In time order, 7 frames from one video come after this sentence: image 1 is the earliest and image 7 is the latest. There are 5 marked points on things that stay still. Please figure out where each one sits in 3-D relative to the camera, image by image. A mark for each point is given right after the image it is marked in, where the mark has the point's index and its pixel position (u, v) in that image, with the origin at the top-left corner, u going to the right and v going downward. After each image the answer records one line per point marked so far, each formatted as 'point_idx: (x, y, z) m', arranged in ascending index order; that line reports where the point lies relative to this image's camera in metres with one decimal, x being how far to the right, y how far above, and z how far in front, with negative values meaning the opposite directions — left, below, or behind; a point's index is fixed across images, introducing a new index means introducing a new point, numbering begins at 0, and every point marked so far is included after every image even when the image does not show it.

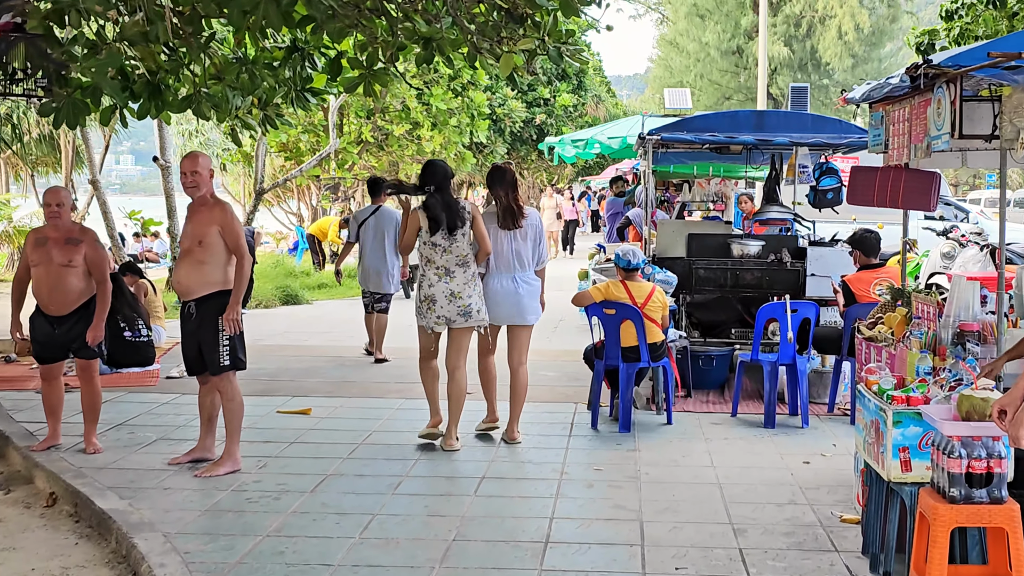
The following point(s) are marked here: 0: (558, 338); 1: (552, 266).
0: (+0.4, -0.4, +10.1) m
1: (+0.5, +0.3, +17.9) m
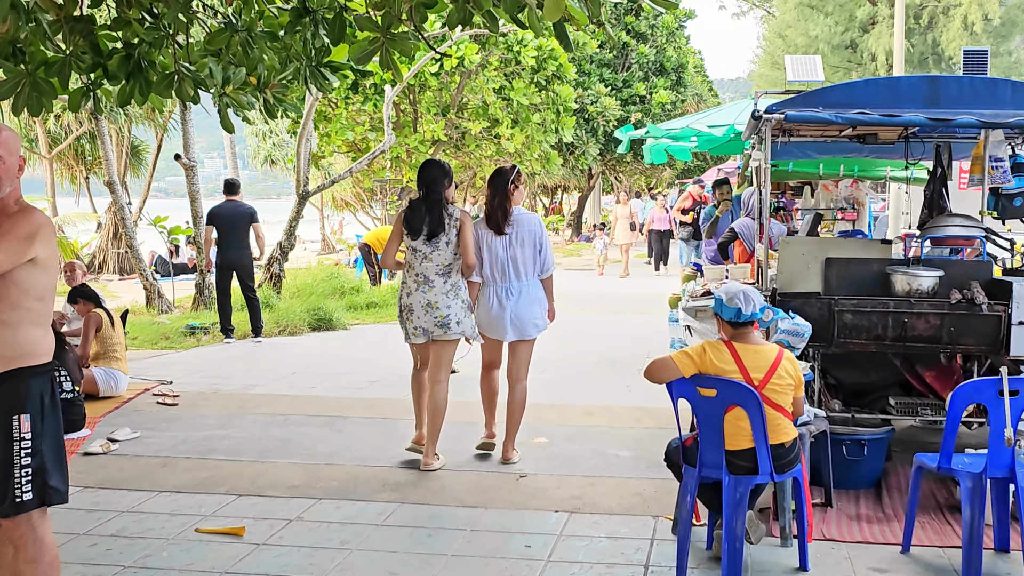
0: (+0.8, -0.6, +7.7) m
1: (+1.5, 0.0, +15.5) m
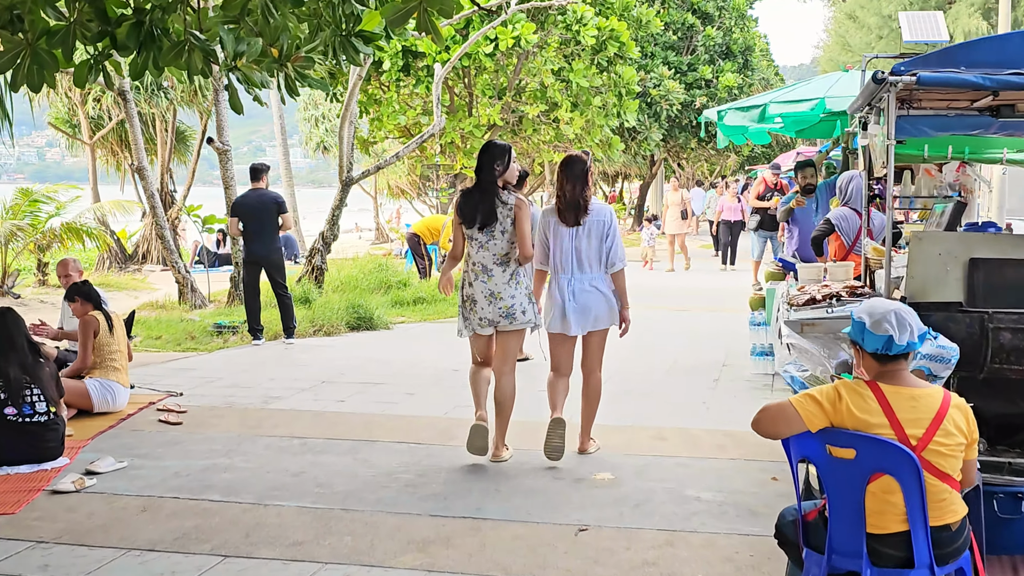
0: (+1.1, -0.6, +6.6) m
1: (+2.2, +0.1, +14.4) m
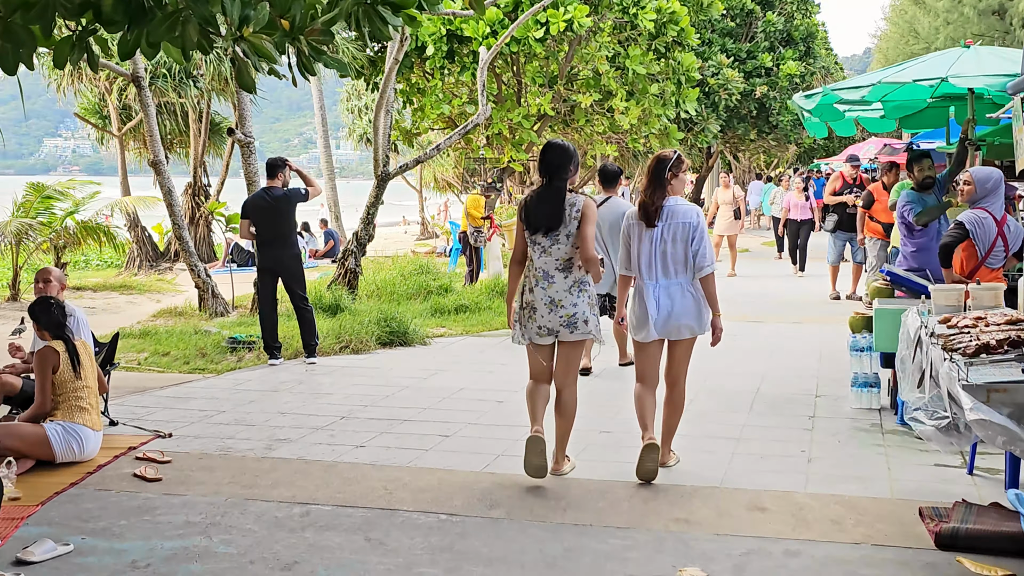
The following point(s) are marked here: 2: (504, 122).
0: (+1.3, -0.7, +5.4) m
1: (+2.7, 0.0, +13.1) m
2: (-0.1, +2.1, +16.4) m
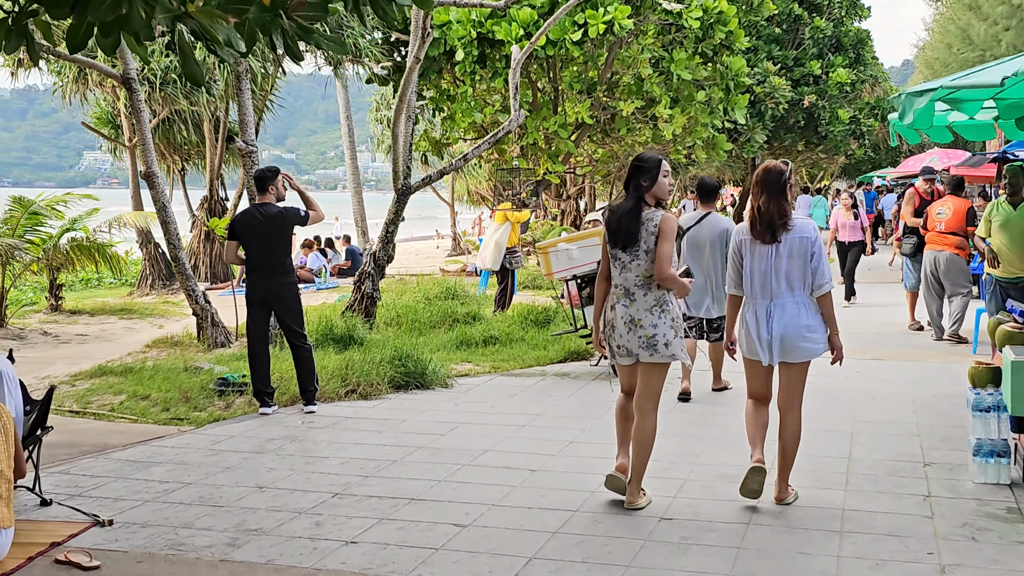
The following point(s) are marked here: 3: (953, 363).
0: (+1.4, -0.9, +4.1) m
1: (+3.0, -0.2, +11.7) m
2: (+0.3, +1.8, +15.1) m
3: (+2.9, -0.5, +8.7) m
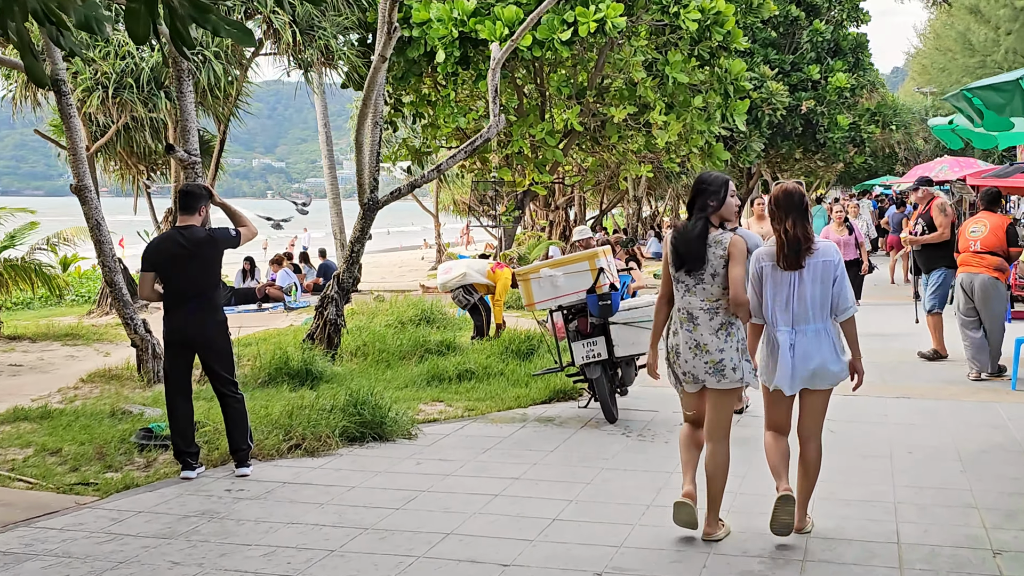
0: (+1.3, -1.0, +3.0) m
1: (+2.9, -0.4, +10.6) m
2: (+0.1, +1.6, +14.0) m
3: (+2.8, -0.7, +7.6) m
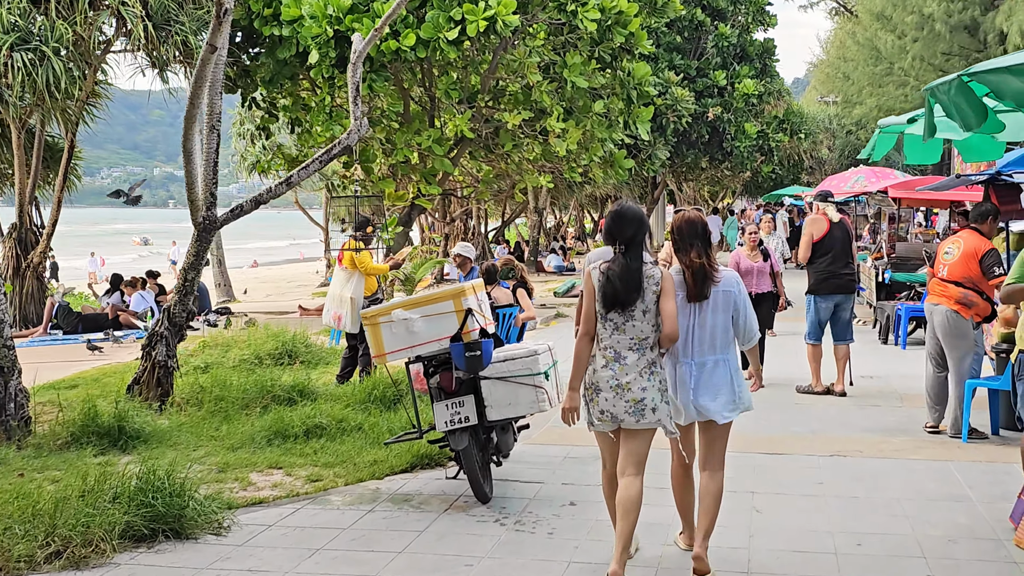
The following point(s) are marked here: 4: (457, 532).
0: (+0.9, -1.2, +1.6) m
1: (+2.0, -0.6, +9.3) m
2: (-1.0, +1.4, +12.6) m
3: (+2.1, -0.9, +6.4) m
4: (-0.2, -1.0, +5.1) m
